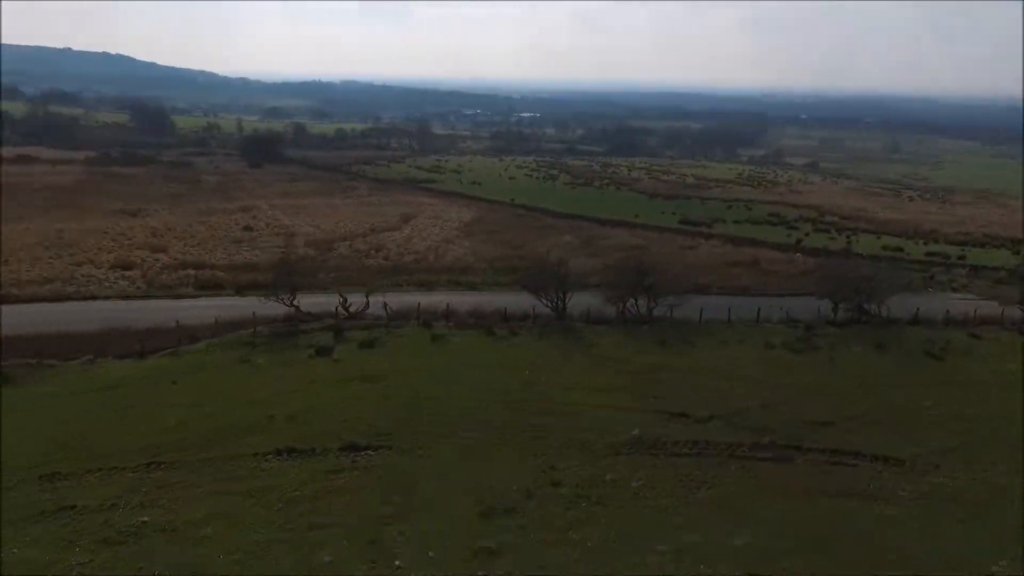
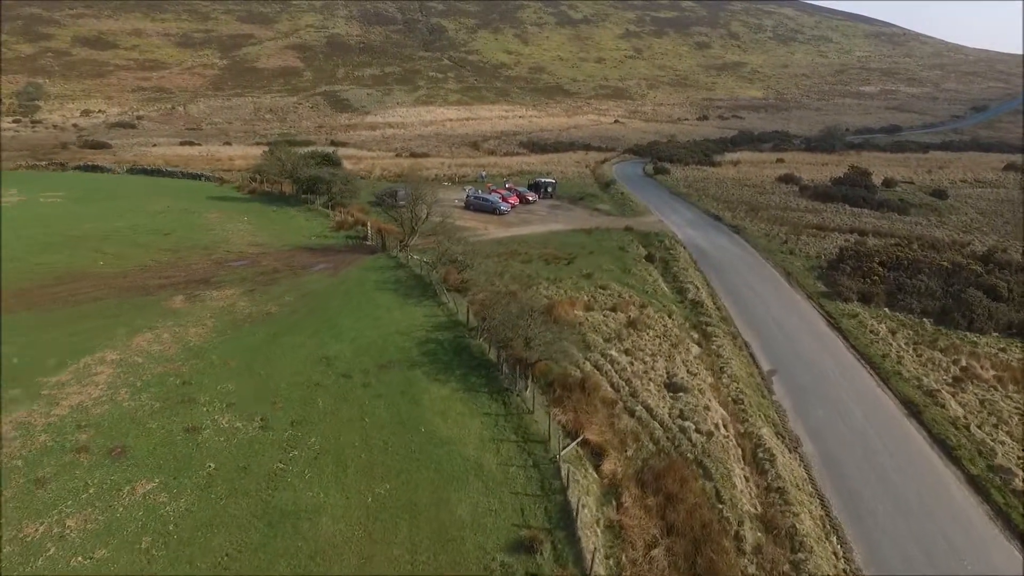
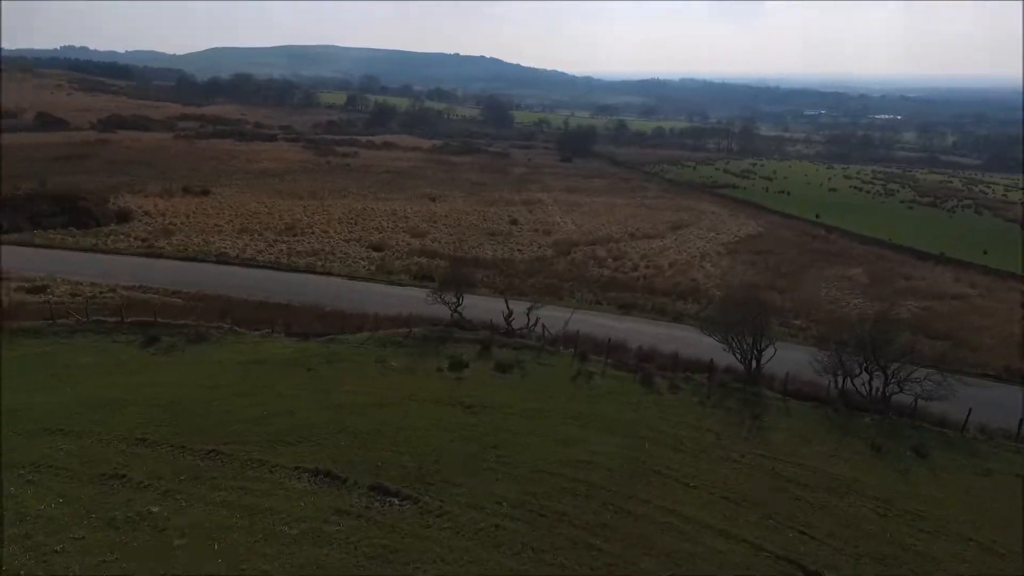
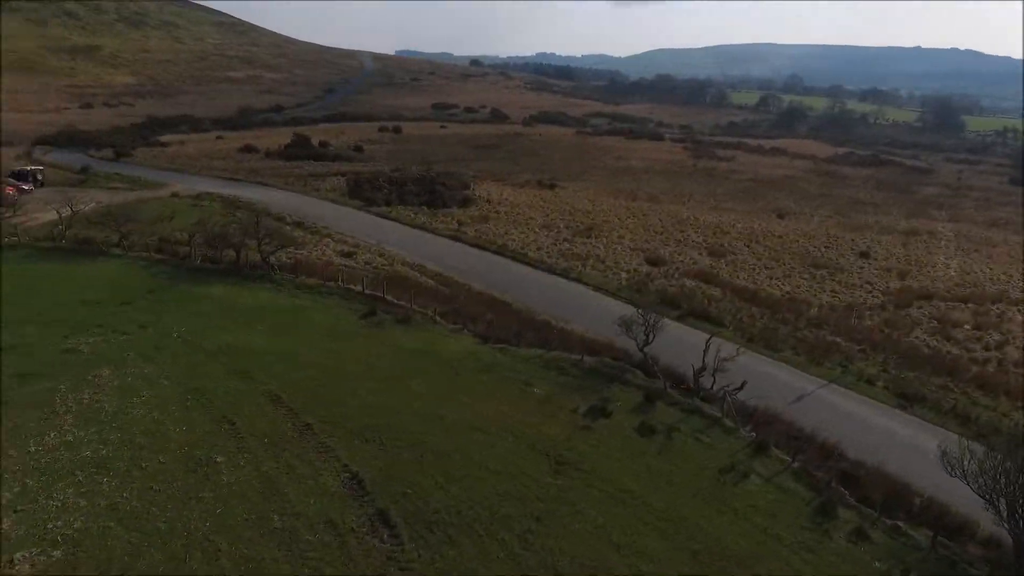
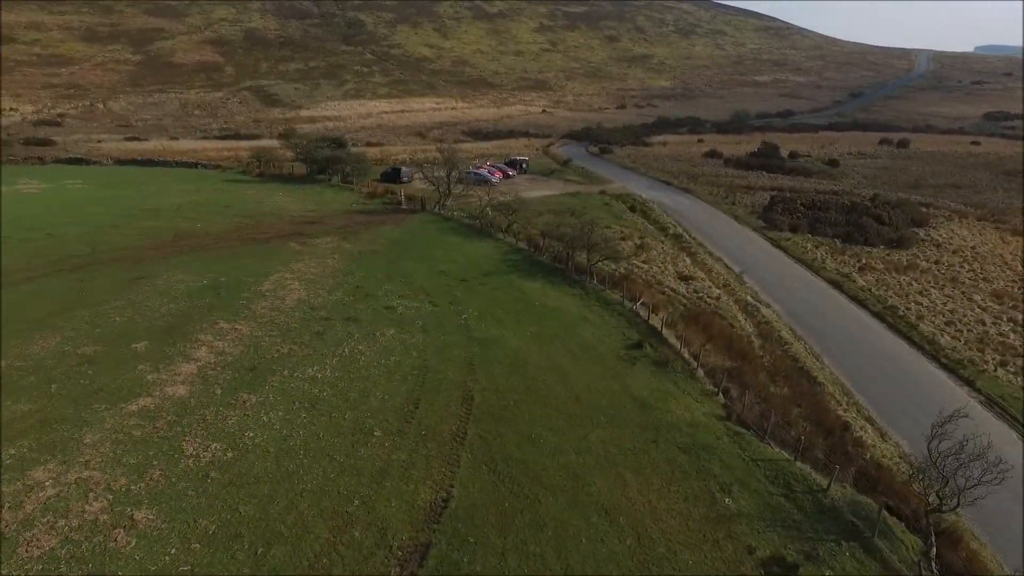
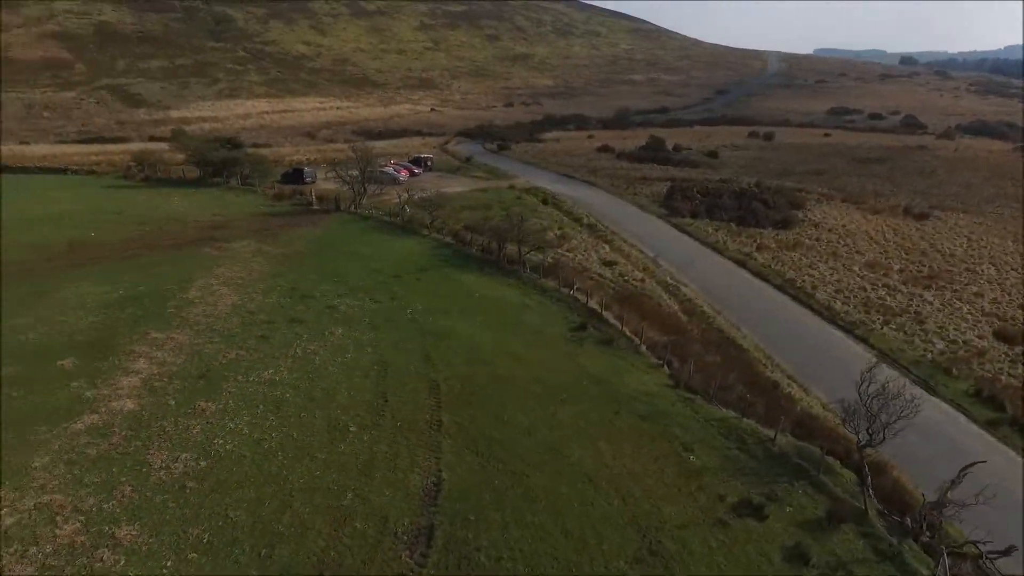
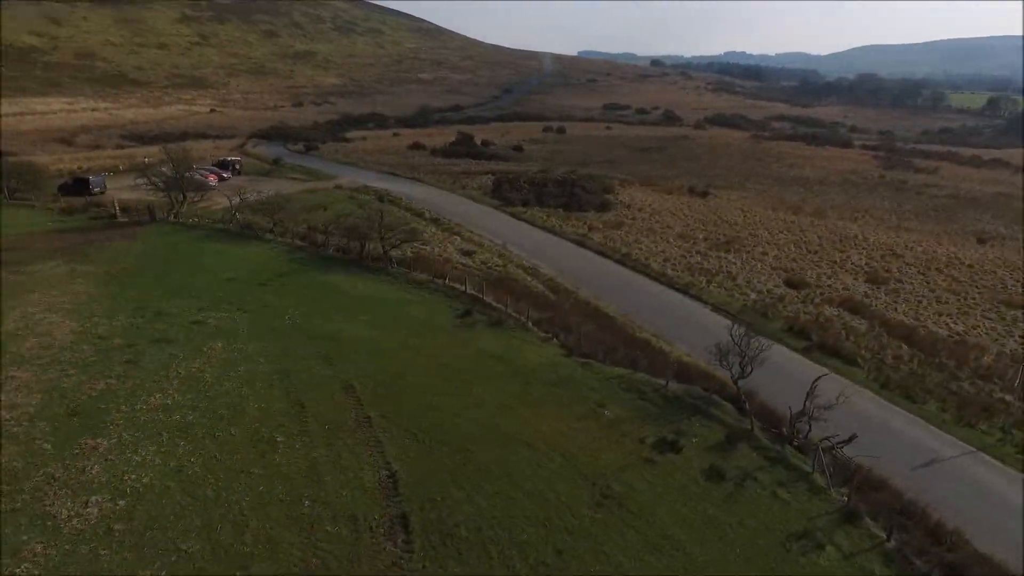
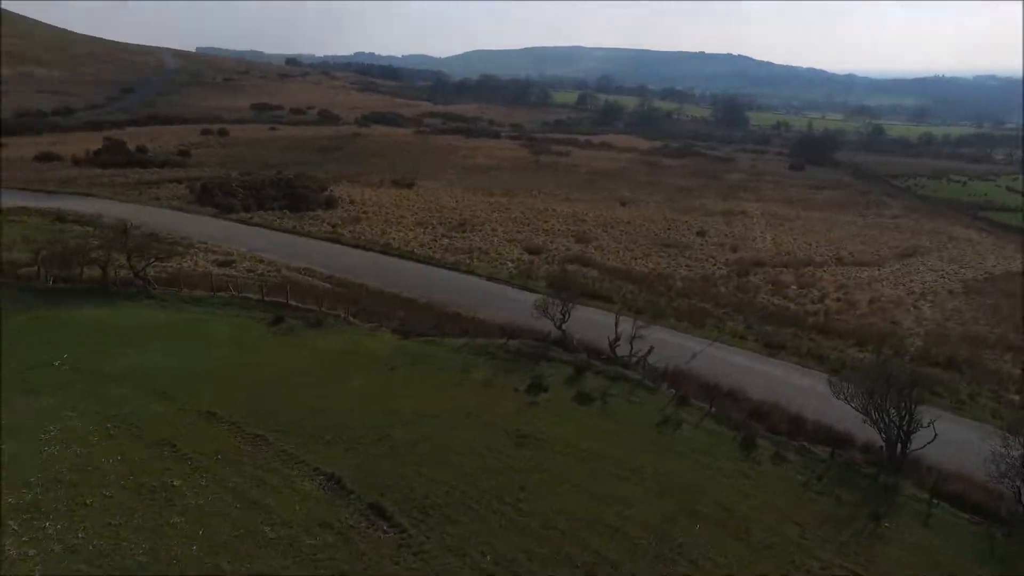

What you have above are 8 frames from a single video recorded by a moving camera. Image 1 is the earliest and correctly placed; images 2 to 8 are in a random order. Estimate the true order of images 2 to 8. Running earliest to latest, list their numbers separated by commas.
3, 8, 4, 7, 6, 5, 2
